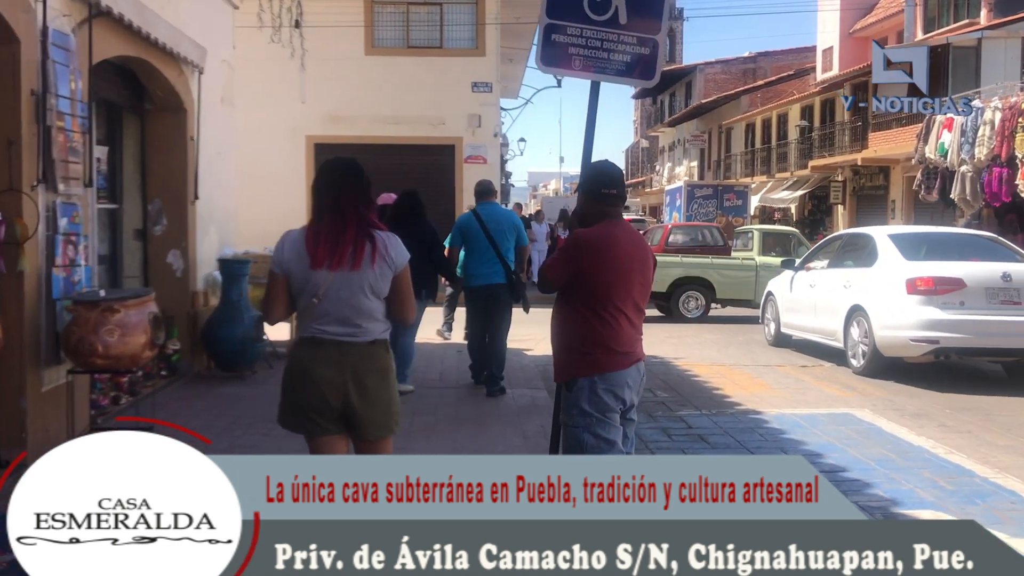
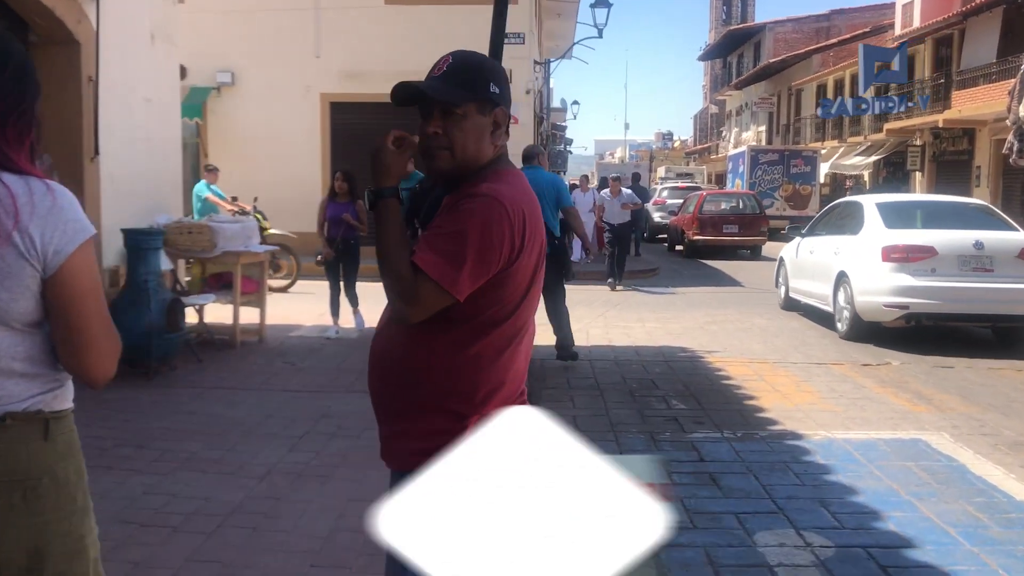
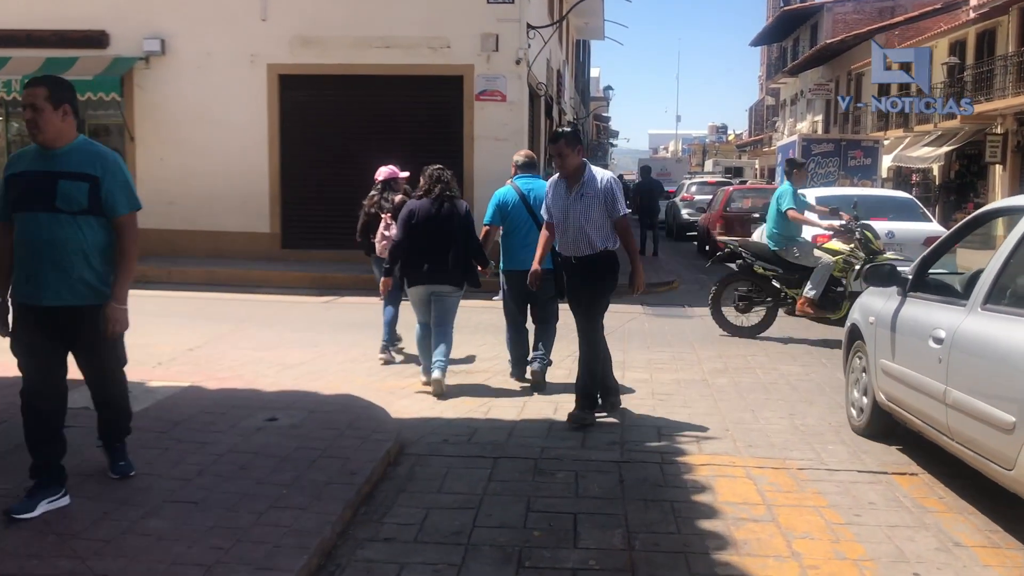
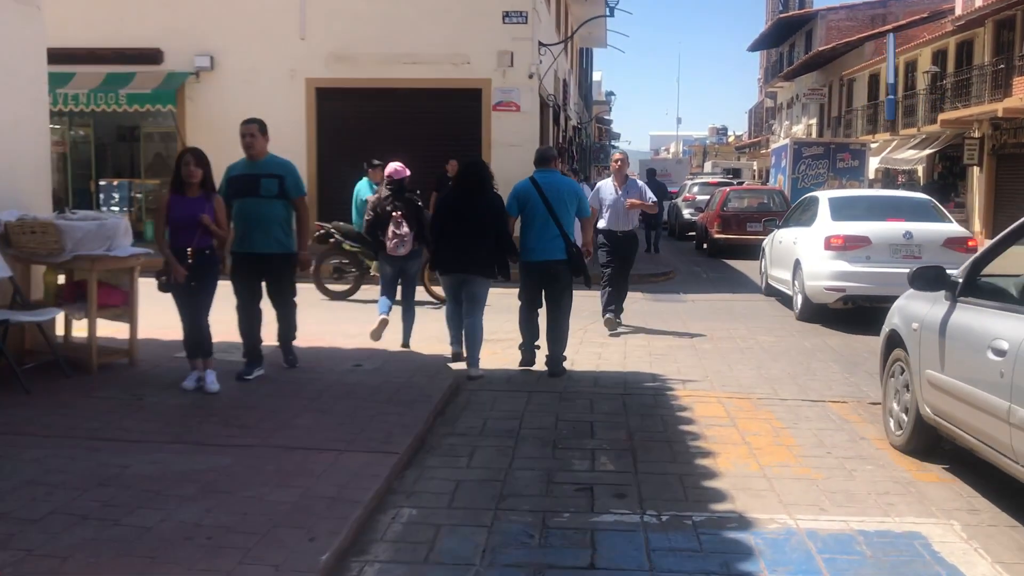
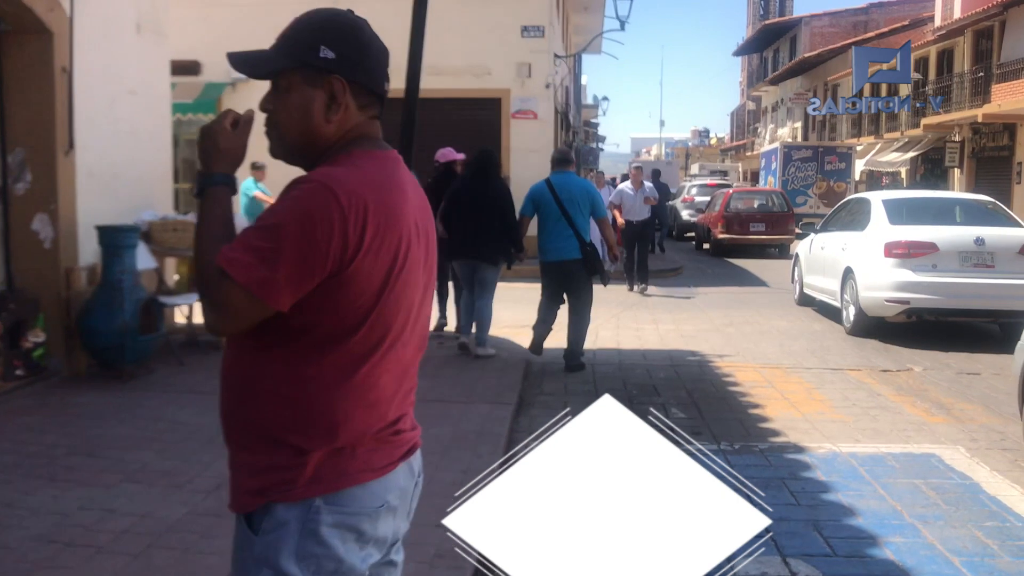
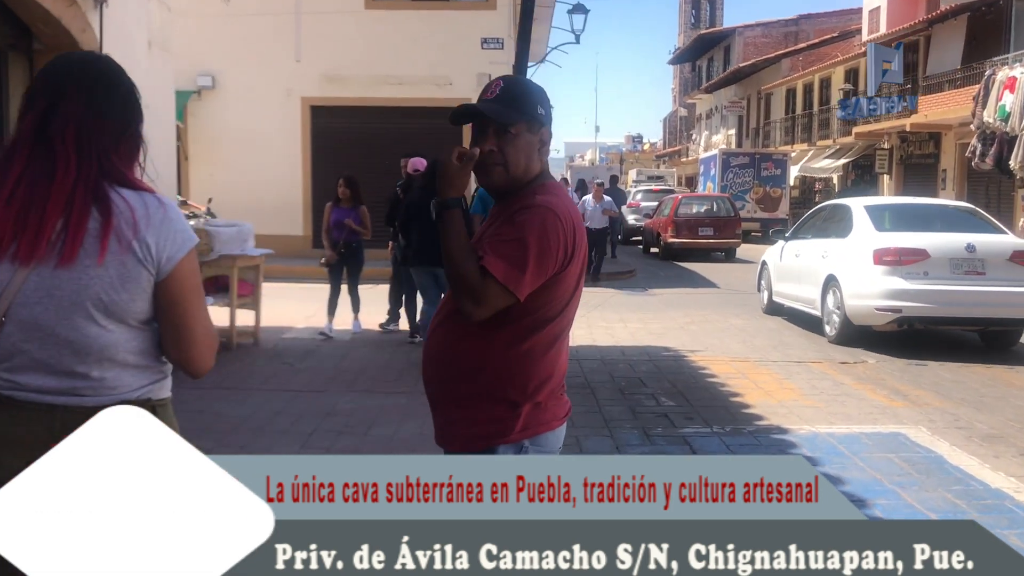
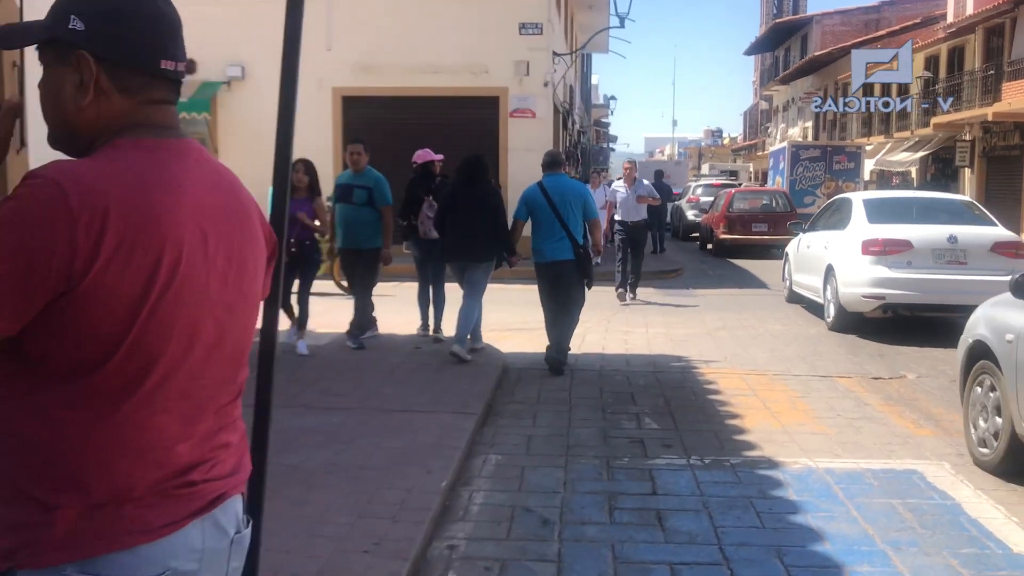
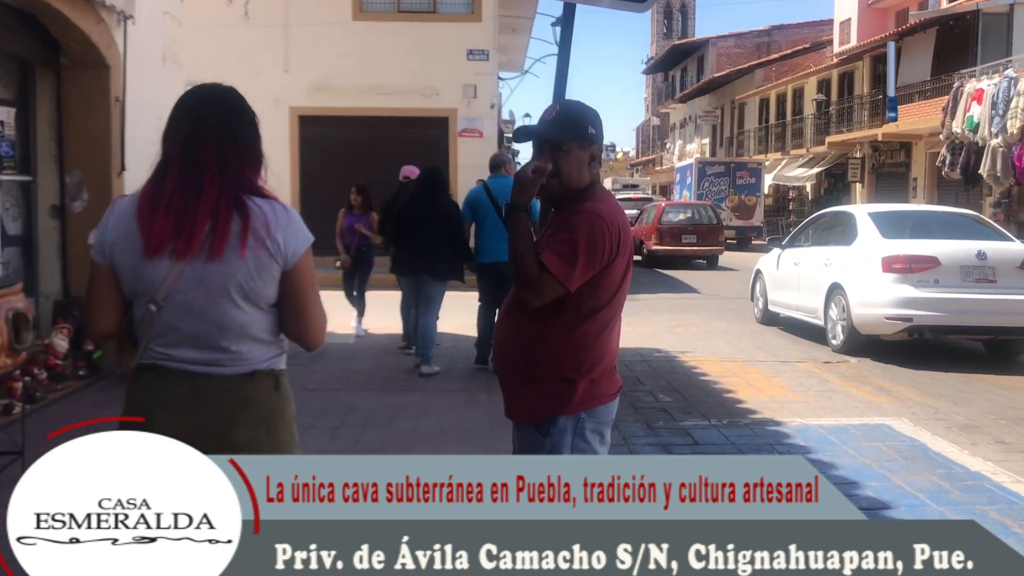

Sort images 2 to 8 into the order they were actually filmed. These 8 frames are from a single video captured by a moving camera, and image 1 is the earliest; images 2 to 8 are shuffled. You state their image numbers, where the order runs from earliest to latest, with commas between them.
8, 6, 2, 5, 7, 4, 3
